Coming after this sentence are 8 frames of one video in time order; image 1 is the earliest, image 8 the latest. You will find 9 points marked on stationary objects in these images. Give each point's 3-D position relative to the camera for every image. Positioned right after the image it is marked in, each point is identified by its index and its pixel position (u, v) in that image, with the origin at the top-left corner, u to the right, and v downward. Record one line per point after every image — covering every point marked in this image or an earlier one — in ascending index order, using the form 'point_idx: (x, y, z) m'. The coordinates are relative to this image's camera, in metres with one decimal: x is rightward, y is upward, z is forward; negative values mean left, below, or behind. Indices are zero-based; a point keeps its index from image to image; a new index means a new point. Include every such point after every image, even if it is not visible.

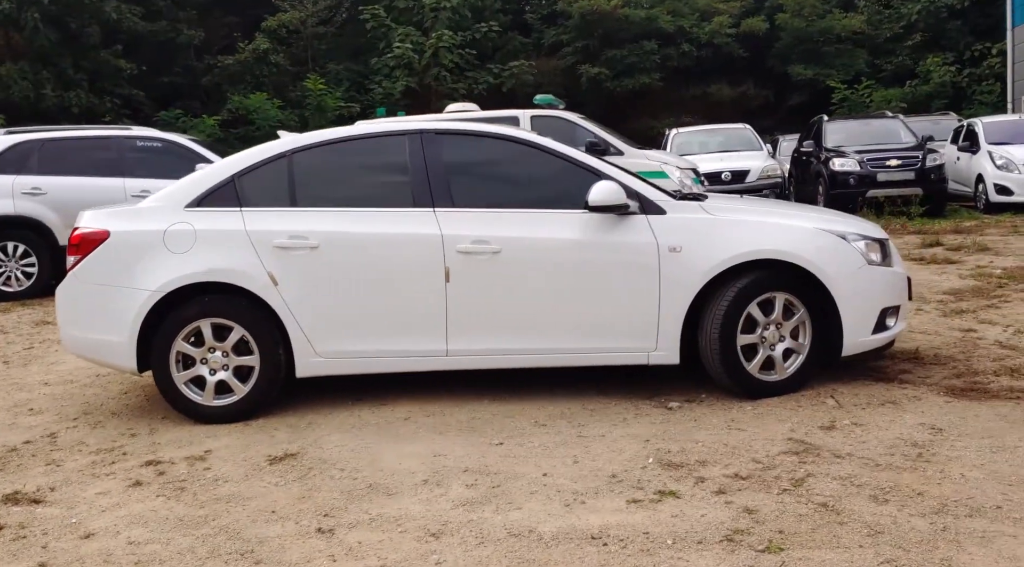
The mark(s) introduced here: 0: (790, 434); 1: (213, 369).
0: (+1.3, -0.7, +4.5) m
1: (-1.6, -0.4, +5.2) m
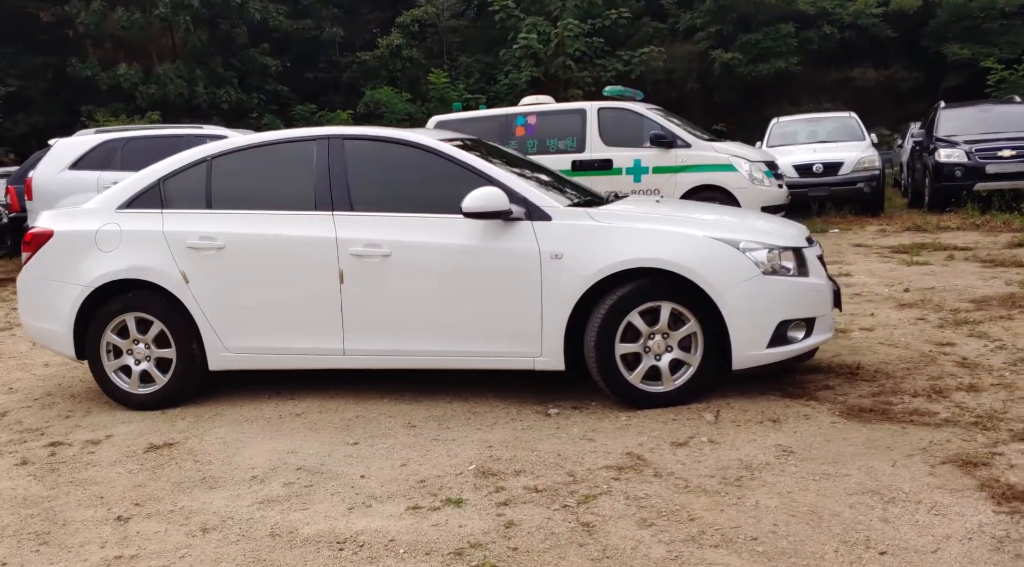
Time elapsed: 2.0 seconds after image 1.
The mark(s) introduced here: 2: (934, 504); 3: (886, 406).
0: (+0.6, -0.8, +4.5) m
1: (-2.1, -0.4, +5.6) m
2: (+1.6, -0.8, +3.6) m
3: (+1.9, -0.6, +4.9) m
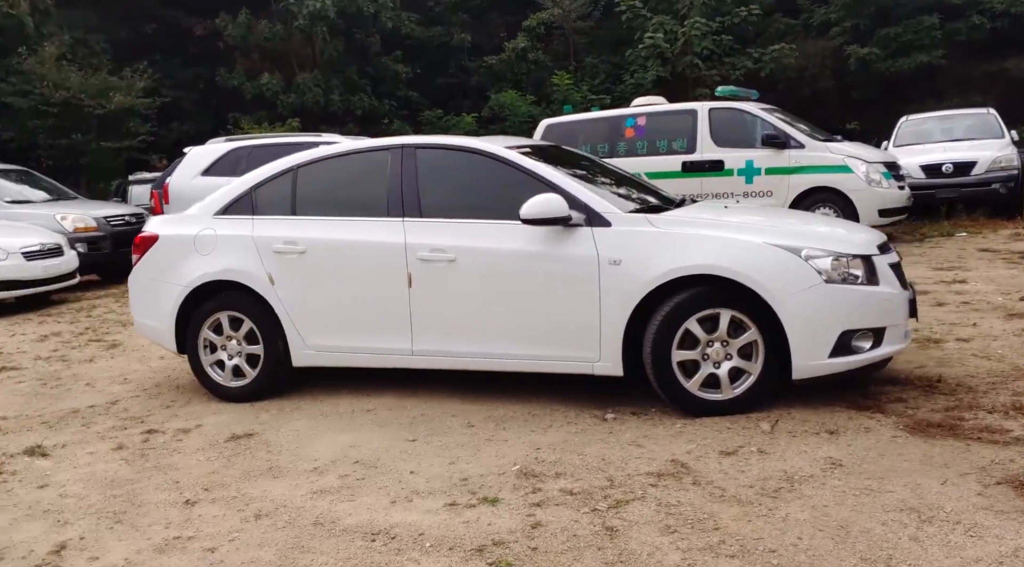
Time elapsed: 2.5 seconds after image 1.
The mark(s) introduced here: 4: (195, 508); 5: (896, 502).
0: (+0.8, -0.8, +4.5) m
1: (-1.7, -0.4, +6.0) m
2: (+1.7, -0.9, +3.5) m
3: (+2.2, -0.7, +4.7) m
4: (-1.4, -1.0, +4.2) m
5: (+1.5, -0.9, +3.7) m
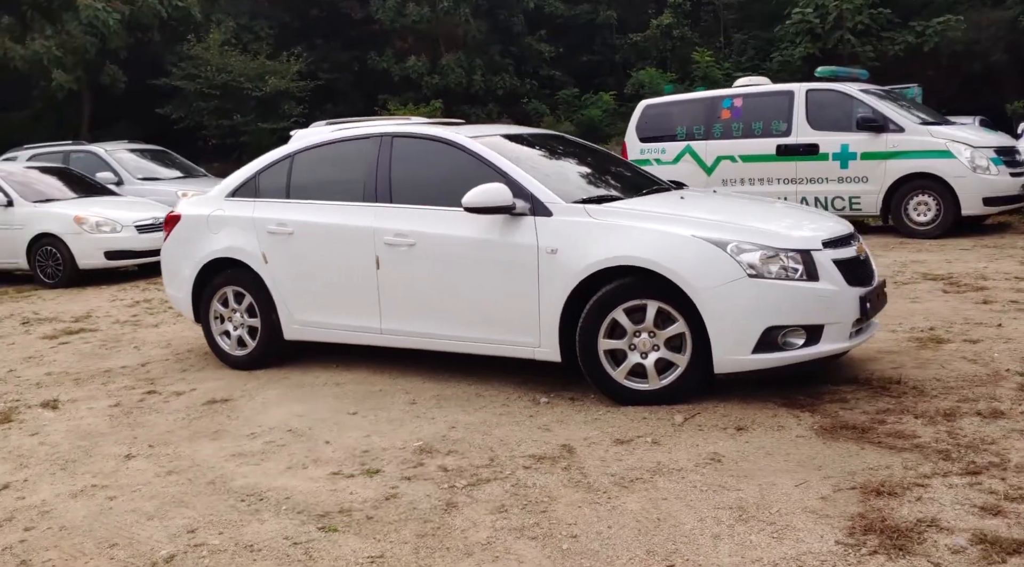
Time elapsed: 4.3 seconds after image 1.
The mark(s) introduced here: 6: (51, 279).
0: (+0.3, -0.8, +4.6) m
1: (-1.9, -0.3, +6.5) m
2: (+1.0, -0.9, +3.5) m
3: (+1.7, -0.7, +4.6) m
4: (-1.9, -0.9, +4.7) m
5: (+0.8, -0.8, +3.7) m
6: (-5.3, +0.1, +11.3) m
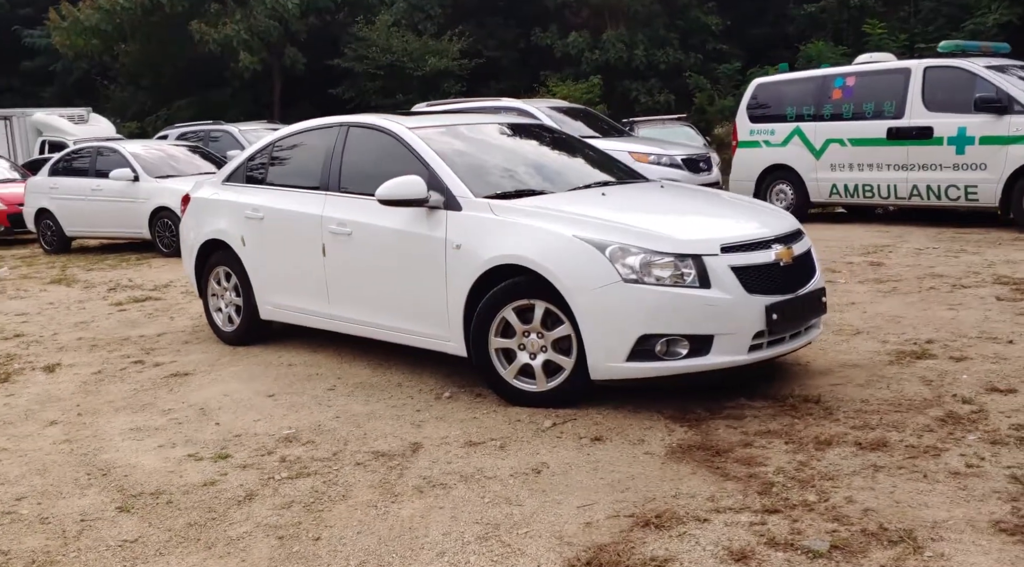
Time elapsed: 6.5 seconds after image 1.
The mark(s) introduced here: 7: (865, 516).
0: (-0.4, -0.7, +4.6) m
1: (-2.0, -0.1, +6.9) m
2: (0.0, -0.9, +3.3) m
3: (+1.0, -0.7, +4.2) m
4: (-2.5, -0.8, +5.2) m
5: (-0.1, -0.9, +3.6) m
6: (-4.4, +0.4, +12.3) m
7: (+1.3, -0.8, +3.4) m
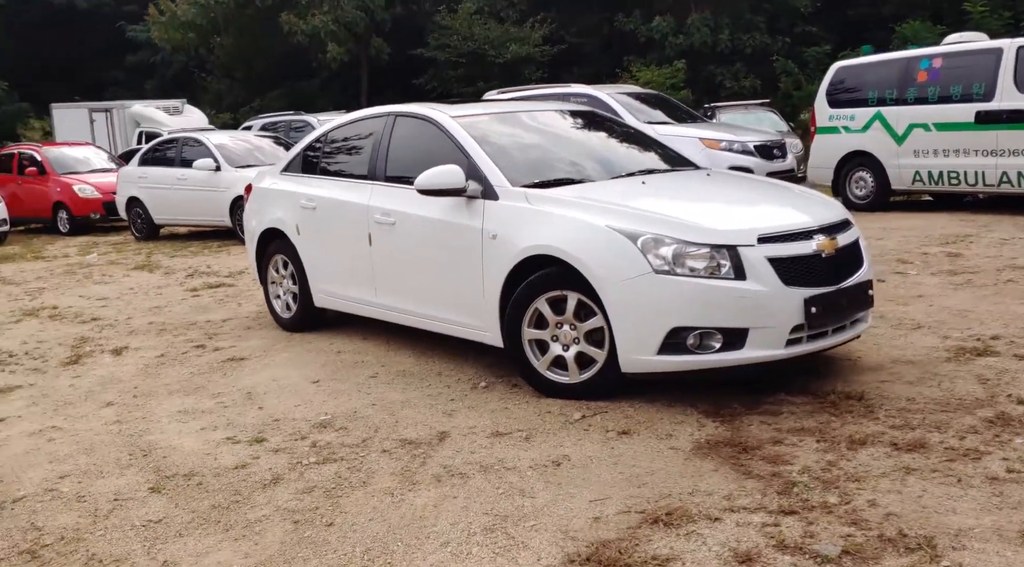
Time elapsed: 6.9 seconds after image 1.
0: (-0.3, -0.7, +4.6) m
1: (-1.7, -0.1, +7.1) m
2: (0.0, -0.9, +3.3) m
3: (+1.1, -0.7, +4.1) m
4: (-2.3, -0.7, +5.4) m
5: (0.0, -0.8, +3.6) m
6: (-3.5, +0.6, +12.6) m
7: (+1.3, -0.8, +3.3) m
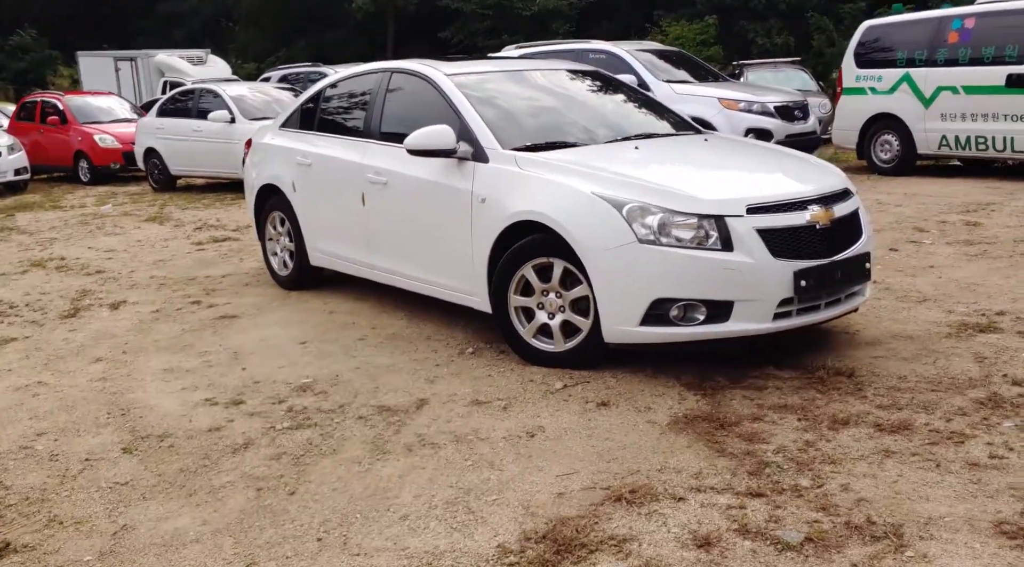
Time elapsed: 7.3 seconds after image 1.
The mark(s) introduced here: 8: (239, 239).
0: (-0.4, -0.5, +4.5) m
1: (-1.7, +0.3, +7.0) m
2: (-0.1, -0.8, +3.2) m
3: (+1.0, -0.6, +4.0) m
4: (-2.3, -0.5, +5.4) m
5: (-0.2, -0.7, +3.6) m
6: (-3.3, +1.2, +12.6) m
7: (+1.1, -0.7, +3.2) m
8: (-2.6, +0.4, +9.4) m
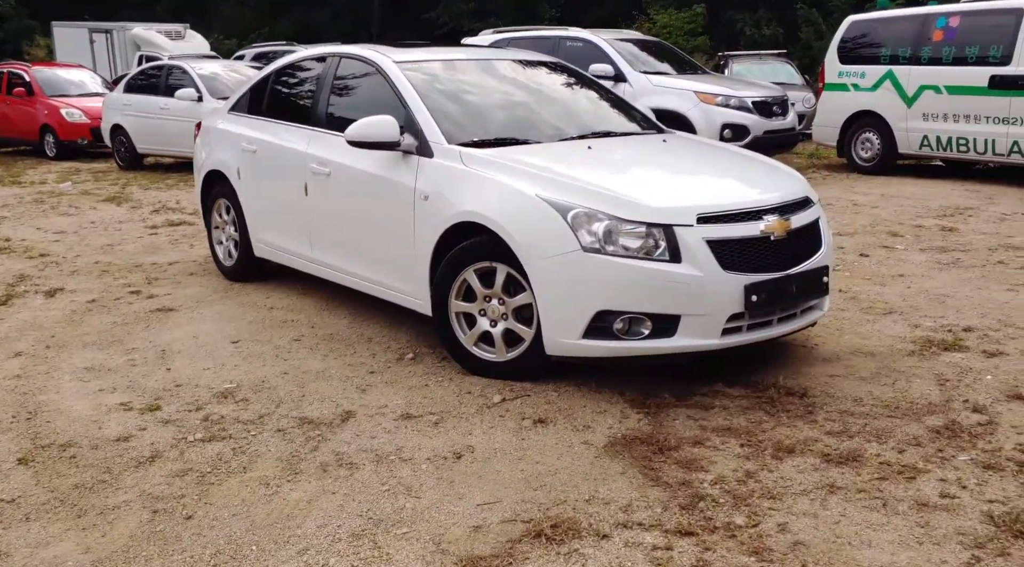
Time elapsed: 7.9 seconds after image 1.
0: (-0.6, -0.5, +4.3) m
1: (-2.0, +0.3, +6.7) m
2: (-0.4, -0.8, +3.0) m
3: (+0.7, -0.6, +3.8) m
4: (-2.6, -0.4, +5.1) m
5: (-0.4, -0.8, +3.3) m
6: (-3.6, +1.4, +12.3) m
7: (+0.9, -0.8, +3.0) m
8: (-3.0, +0.6, +9.1) m
